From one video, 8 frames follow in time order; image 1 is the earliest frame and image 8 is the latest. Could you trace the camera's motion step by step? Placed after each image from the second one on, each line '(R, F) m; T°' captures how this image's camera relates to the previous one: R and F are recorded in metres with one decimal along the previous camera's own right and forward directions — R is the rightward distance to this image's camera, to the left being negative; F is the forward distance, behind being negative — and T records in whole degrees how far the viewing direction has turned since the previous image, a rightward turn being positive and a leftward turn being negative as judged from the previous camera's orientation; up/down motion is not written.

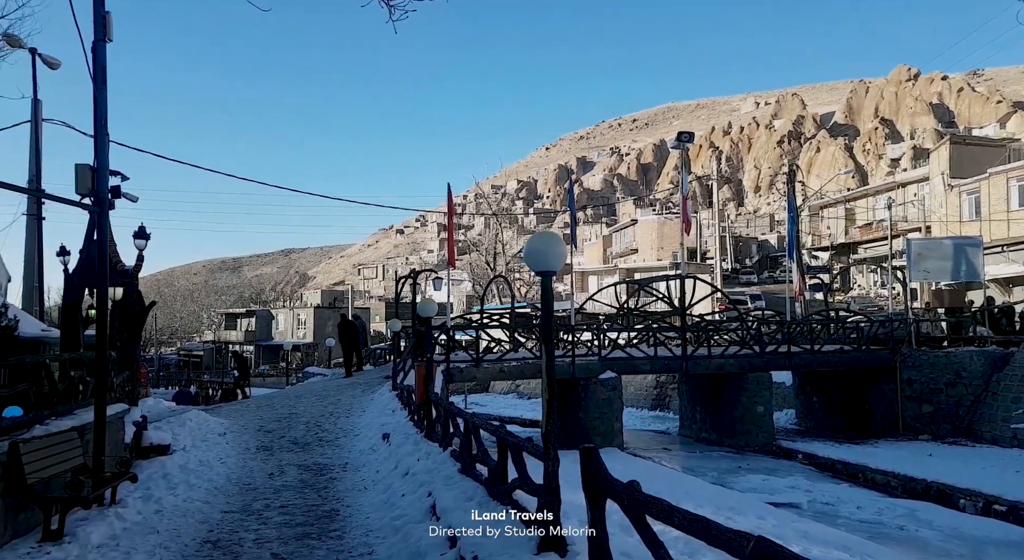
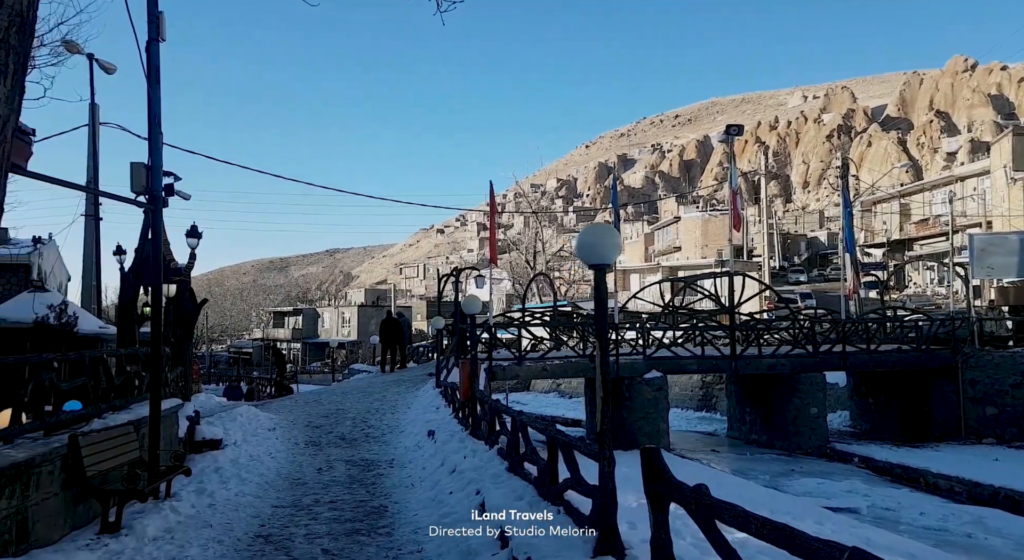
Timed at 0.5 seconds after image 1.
(-0.1, +0.1) m; -3°
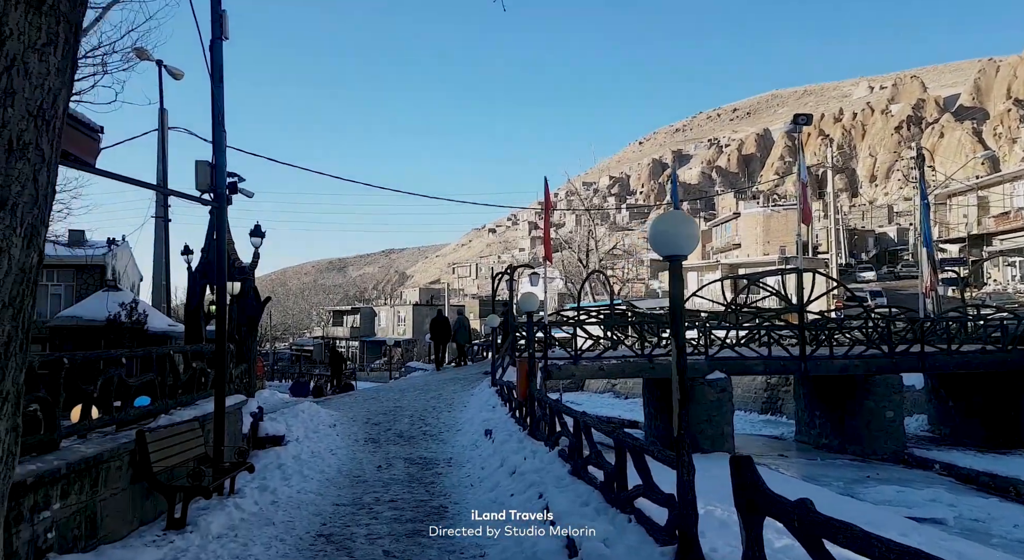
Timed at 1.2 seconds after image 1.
(-0.1, +0.2) m; -5°
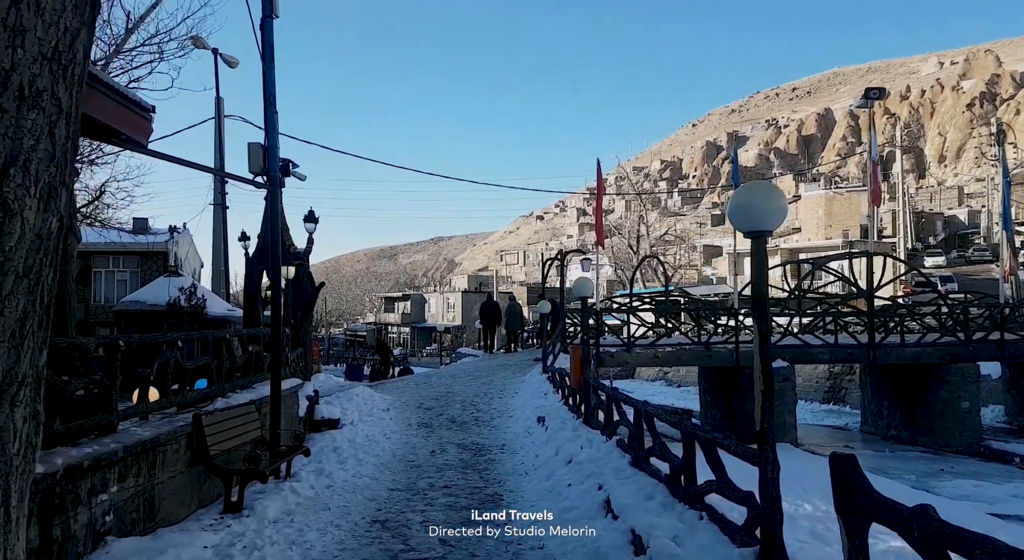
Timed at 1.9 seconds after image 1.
(-0.1, +0.3) m; -4°
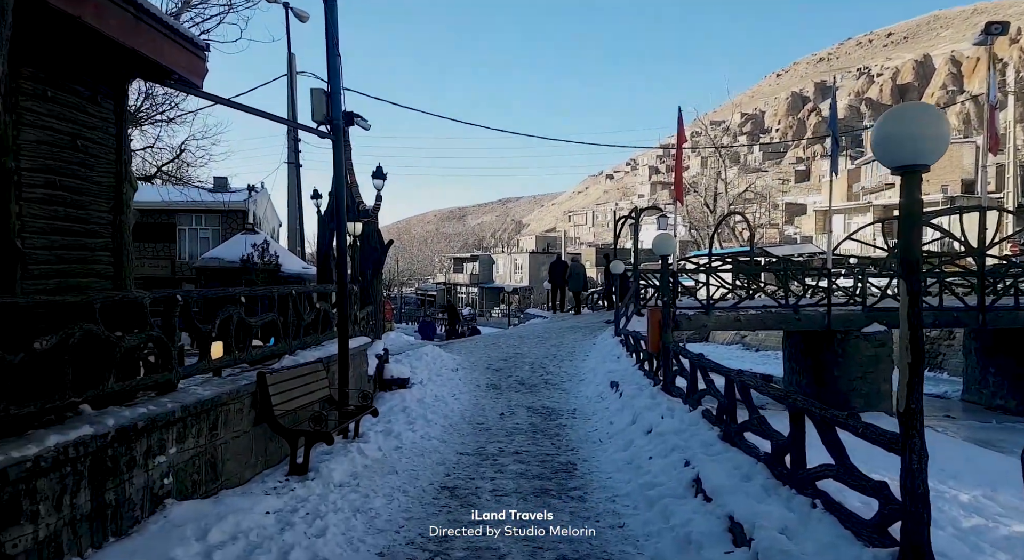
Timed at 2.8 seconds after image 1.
(-0.1, +0.5) m; -6°
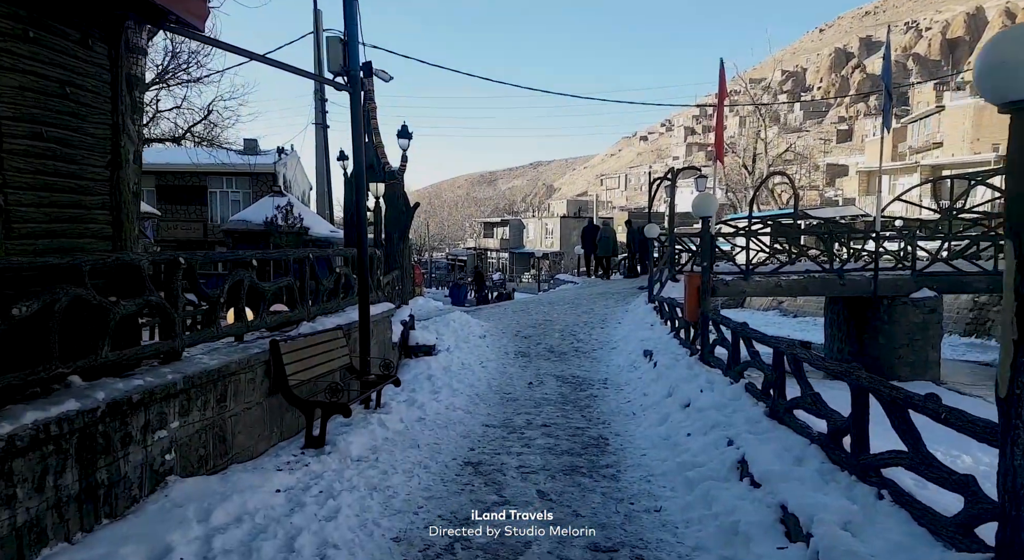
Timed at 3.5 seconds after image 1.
(0.0, +0.4) m; -3°
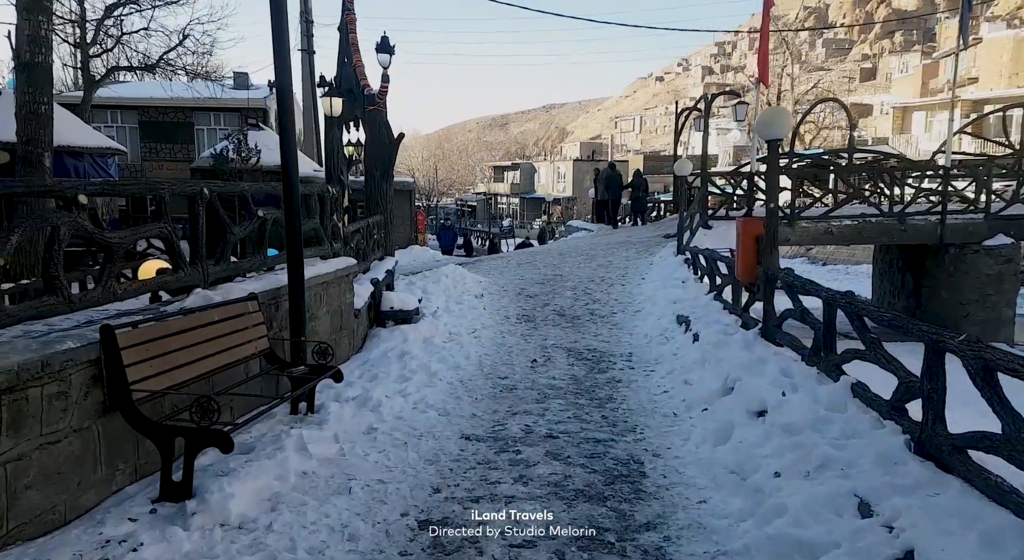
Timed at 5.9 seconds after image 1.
(+0.1, +2.1) m; -1°
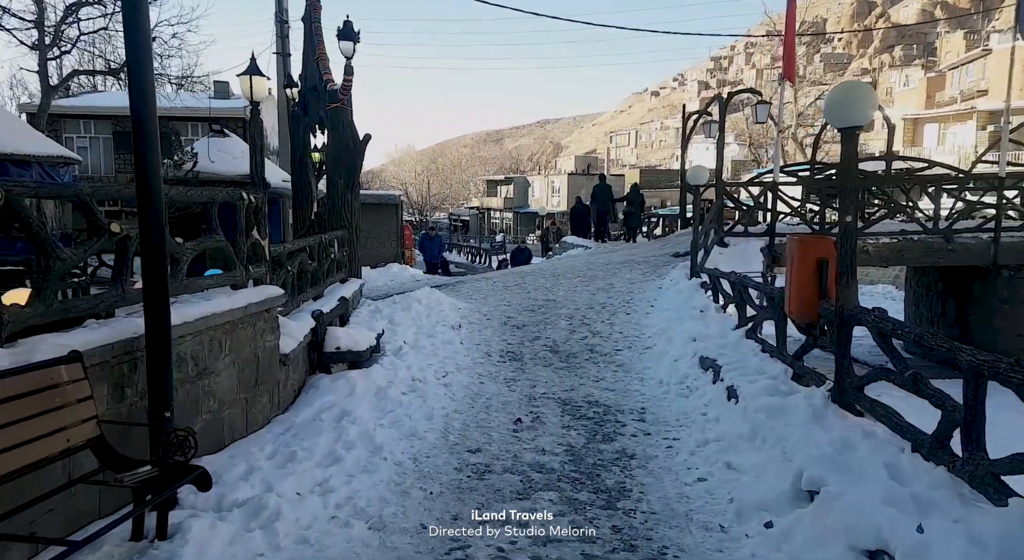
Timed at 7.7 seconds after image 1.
(+0.1, +1.7) m; 0°
